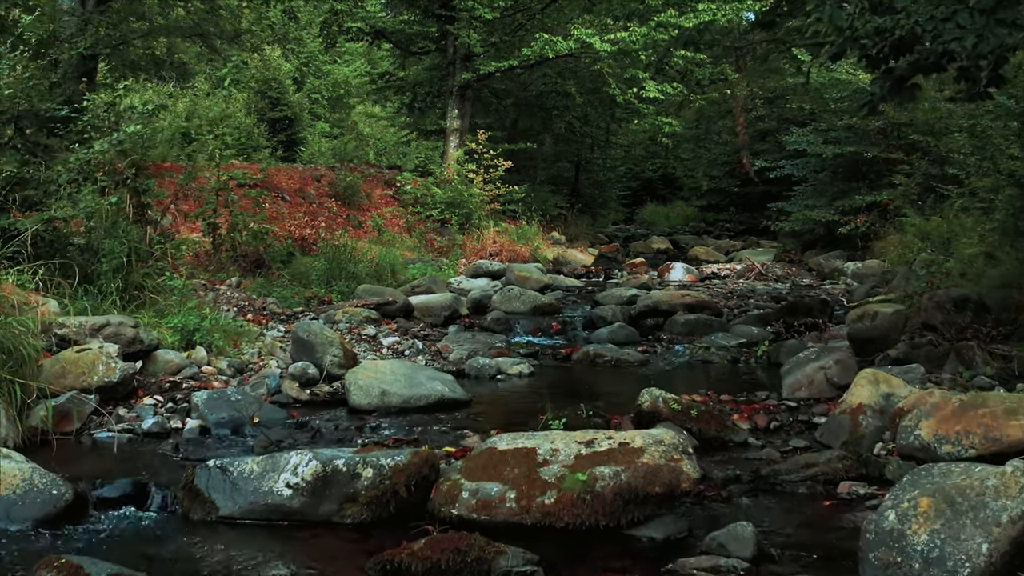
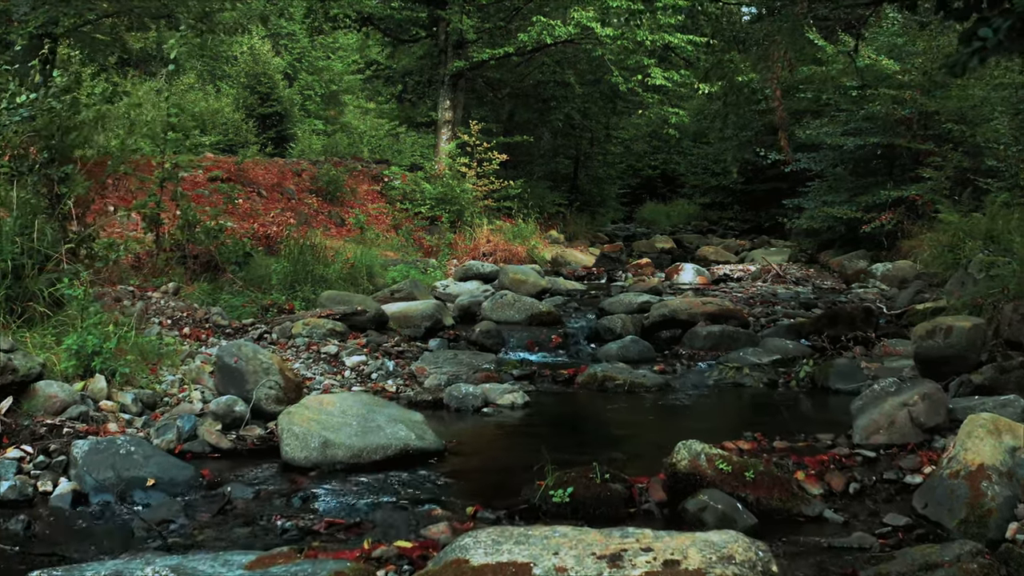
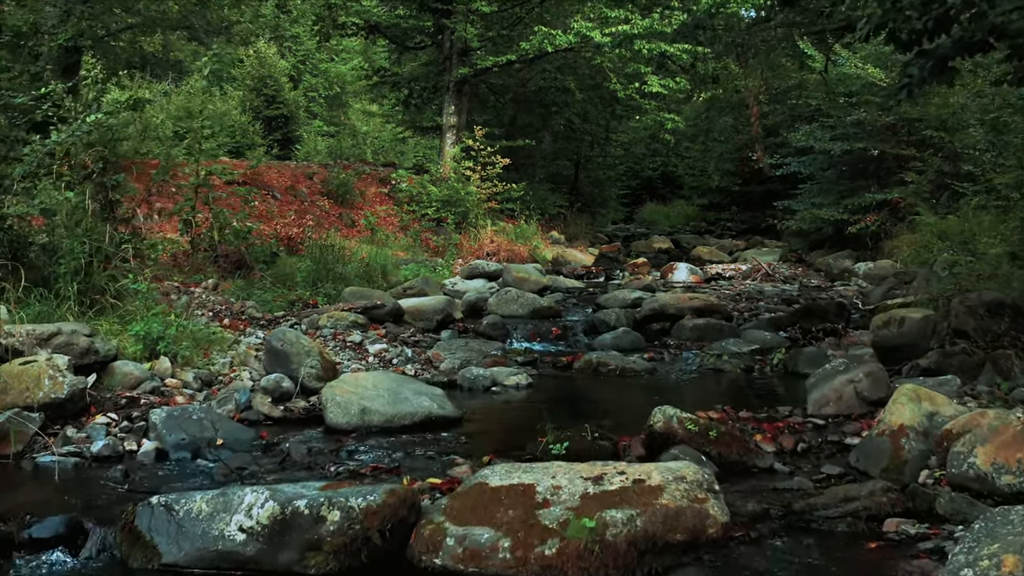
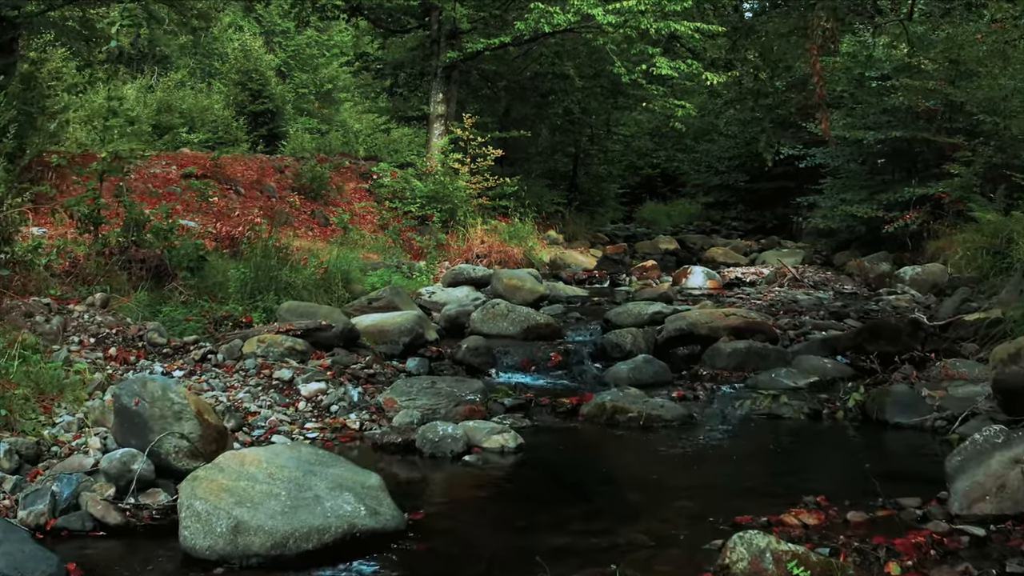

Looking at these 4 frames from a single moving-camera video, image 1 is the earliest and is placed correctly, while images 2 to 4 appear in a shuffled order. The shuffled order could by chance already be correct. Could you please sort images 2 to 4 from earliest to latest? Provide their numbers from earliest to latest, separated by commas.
3, 2, 4
